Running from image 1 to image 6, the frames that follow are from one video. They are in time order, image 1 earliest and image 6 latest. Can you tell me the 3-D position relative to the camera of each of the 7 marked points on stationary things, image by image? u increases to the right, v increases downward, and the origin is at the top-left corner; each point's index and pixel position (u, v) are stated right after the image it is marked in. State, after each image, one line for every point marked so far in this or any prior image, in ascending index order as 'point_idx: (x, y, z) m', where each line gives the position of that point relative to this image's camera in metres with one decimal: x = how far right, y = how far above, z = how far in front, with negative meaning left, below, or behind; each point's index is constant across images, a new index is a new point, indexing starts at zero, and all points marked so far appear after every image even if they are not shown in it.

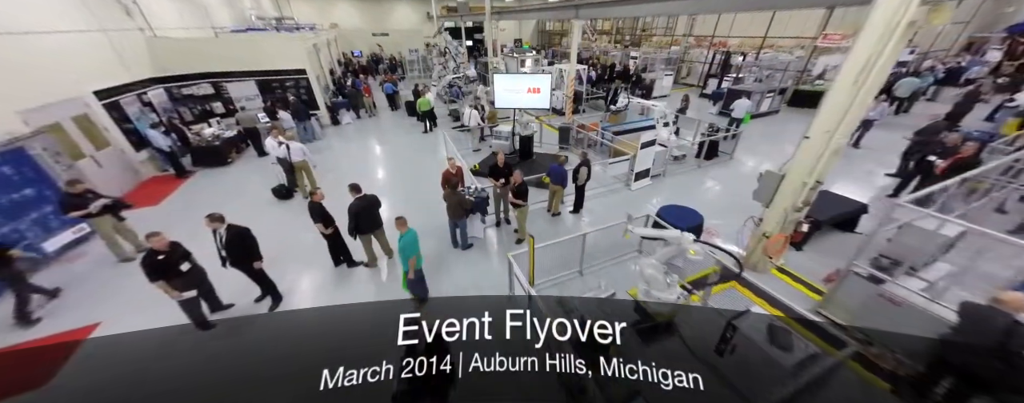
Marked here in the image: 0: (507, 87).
0: (-0.1, +2.3, +5.7) m
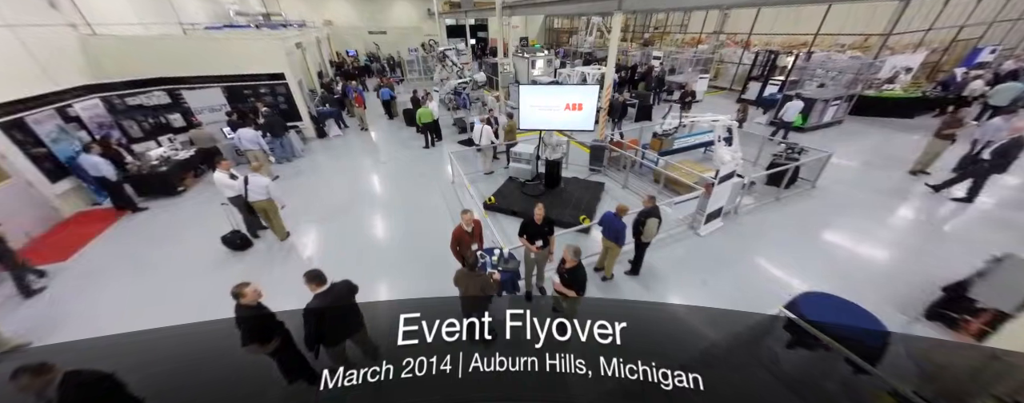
0: (+0.4, +1.5, +4.2) m
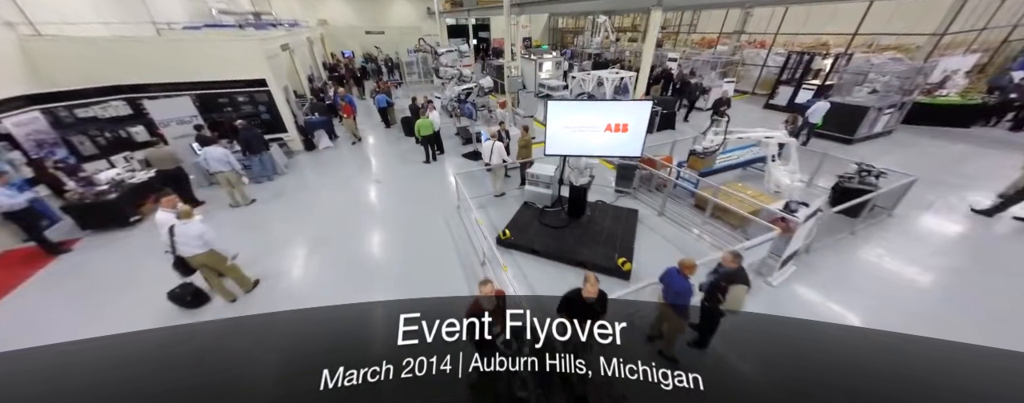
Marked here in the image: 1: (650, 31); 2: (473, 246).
0: (+0.7, +0.9, +3.3) m
1: (+2.9, +3.4, +5.6) m
2: (-0.7, -0.8, +4.8) m
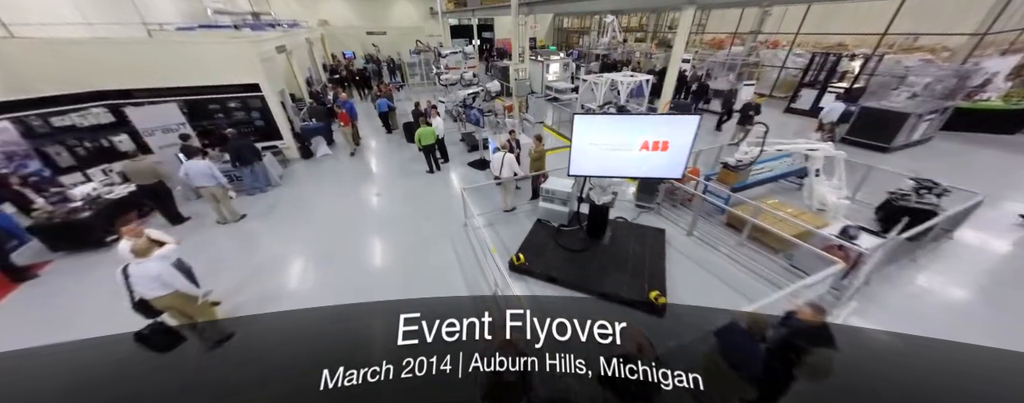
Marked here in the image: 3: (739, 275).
0: (+0.9, +0.6, +2.8) m
1: (+3.1, +3.1, +5.1) m
2: (-0.4, -1.1, +4.3) m
3: (+3.2, -1.0, +3.9) m
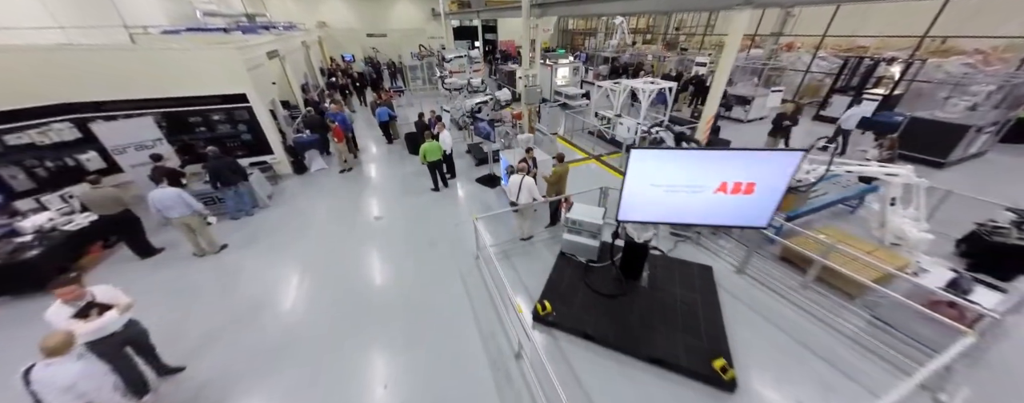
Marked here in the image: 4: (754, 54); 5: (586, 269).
0: (+1.2, +0.2, +2.2) m
1: (+3.4, +2.7, +4.5) m
2: (-0.1, -1.5, +3.7) m
3: (+3.5, -1.5, +3.3) m
4: (+10.2, +6.2, +11.8) m
5: (+1.1, -0.9, +4.0) m
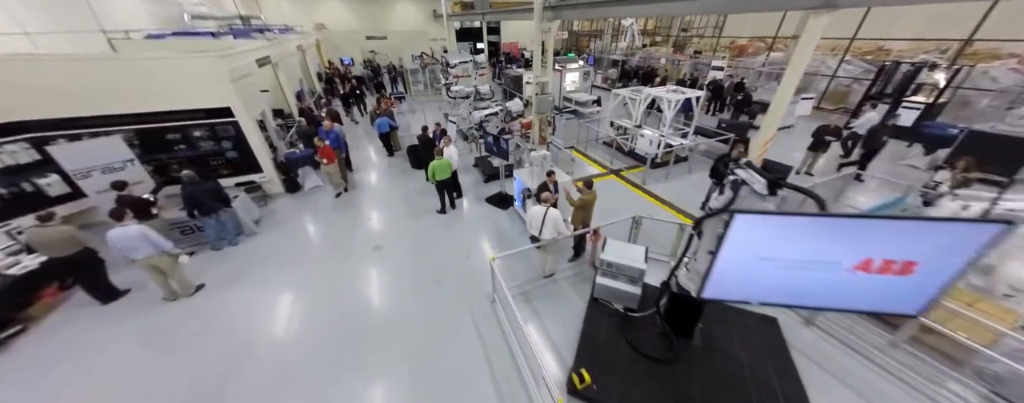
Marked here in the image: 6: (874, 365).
0: (+1.5, -0.3, +1.6) m
1: (+3.7, +2.2, +3.9) m
2: (+0.2, -2.0, +3.1) m
3: (+3.8, -1.9, +2.6) m
4: (+10.5, +5.8, +11.2) m
5: (+1.4, -1.4, +3.3) m
6: (+3.8, -1.7, +3.0) m
